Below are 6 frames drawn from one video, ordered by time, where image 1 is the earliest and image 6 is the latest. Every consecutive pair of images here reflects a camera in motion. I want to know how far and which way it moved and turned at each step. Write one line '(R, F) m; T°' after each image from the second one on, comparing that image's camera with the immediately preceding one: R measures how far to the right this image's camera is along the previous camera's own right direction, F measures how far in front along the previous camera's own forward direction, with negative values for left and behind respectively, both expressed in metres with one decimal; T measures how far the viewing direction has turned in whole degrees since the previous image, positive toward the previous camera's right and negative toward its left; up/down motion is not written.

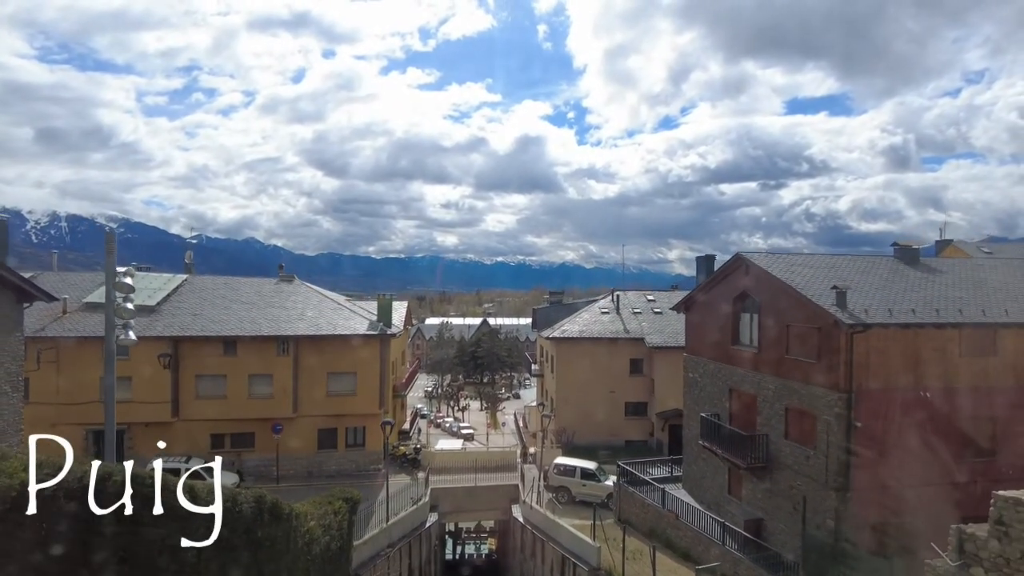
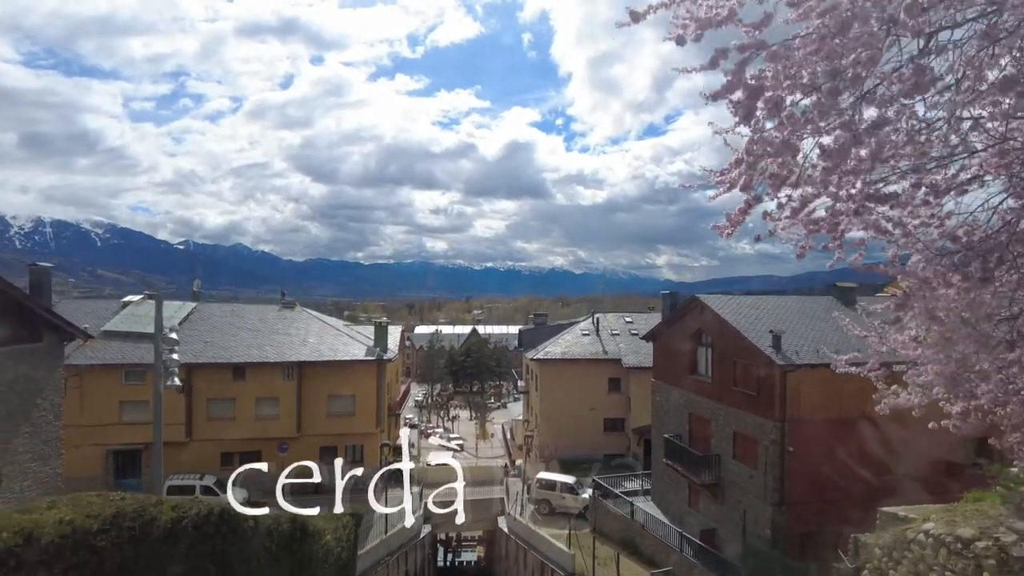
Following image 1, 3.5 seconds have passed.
(+0.1, -2.2) m; +1°
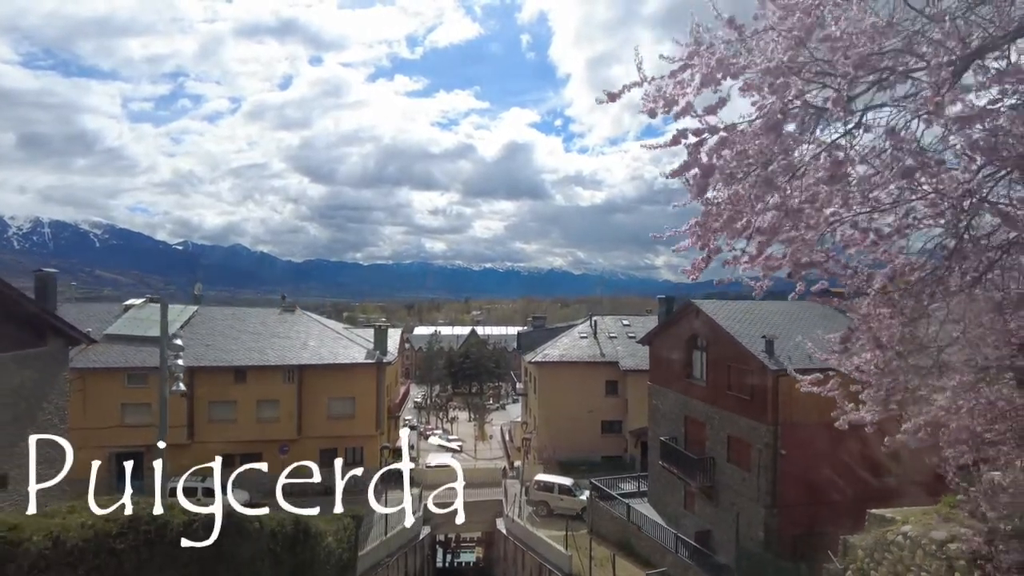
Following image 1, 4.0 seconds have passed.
(0.0, -0.3) m; 0°
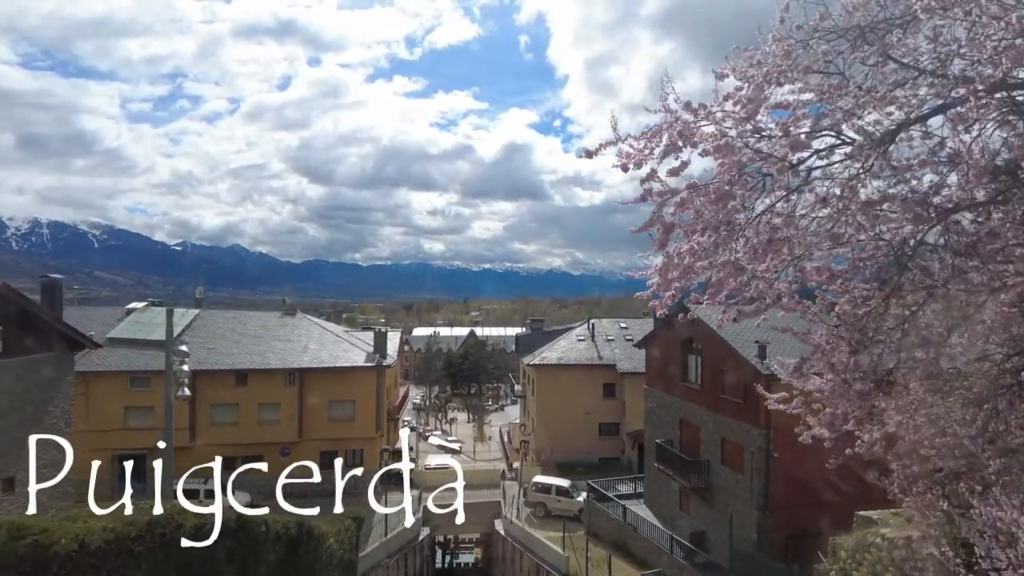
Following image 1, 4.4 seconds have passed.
(0.0, -0.3) m; 0°
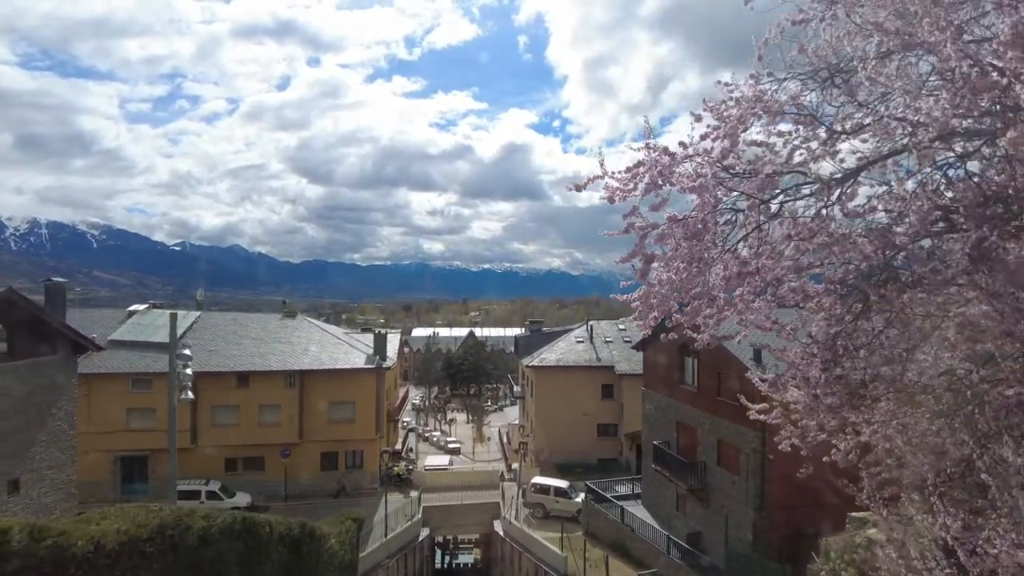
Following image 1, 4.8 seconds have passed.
(0.0, -0.2) m; 0°
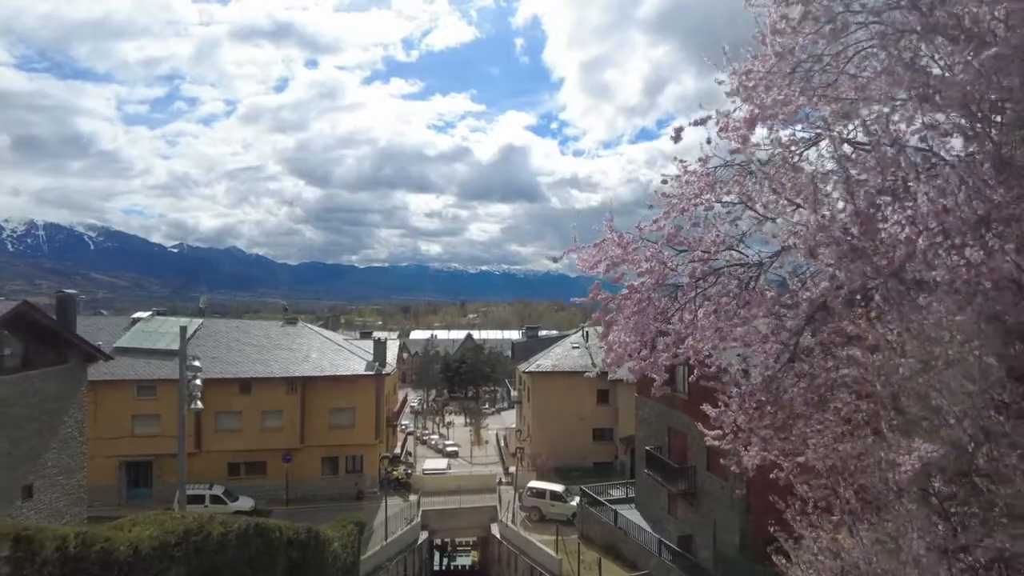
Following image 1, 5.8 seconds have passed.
(0.0, -0.6) m; 0°
